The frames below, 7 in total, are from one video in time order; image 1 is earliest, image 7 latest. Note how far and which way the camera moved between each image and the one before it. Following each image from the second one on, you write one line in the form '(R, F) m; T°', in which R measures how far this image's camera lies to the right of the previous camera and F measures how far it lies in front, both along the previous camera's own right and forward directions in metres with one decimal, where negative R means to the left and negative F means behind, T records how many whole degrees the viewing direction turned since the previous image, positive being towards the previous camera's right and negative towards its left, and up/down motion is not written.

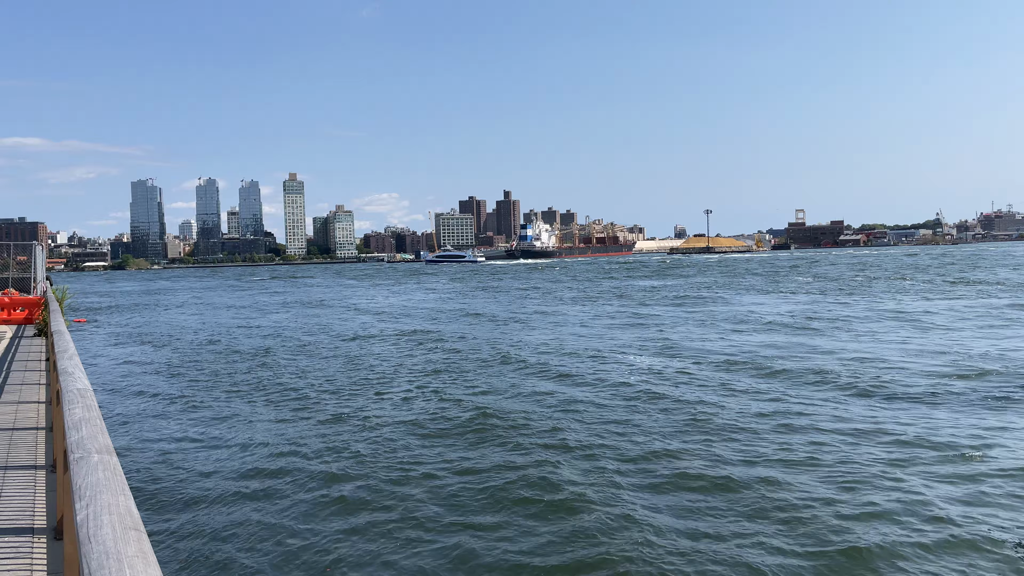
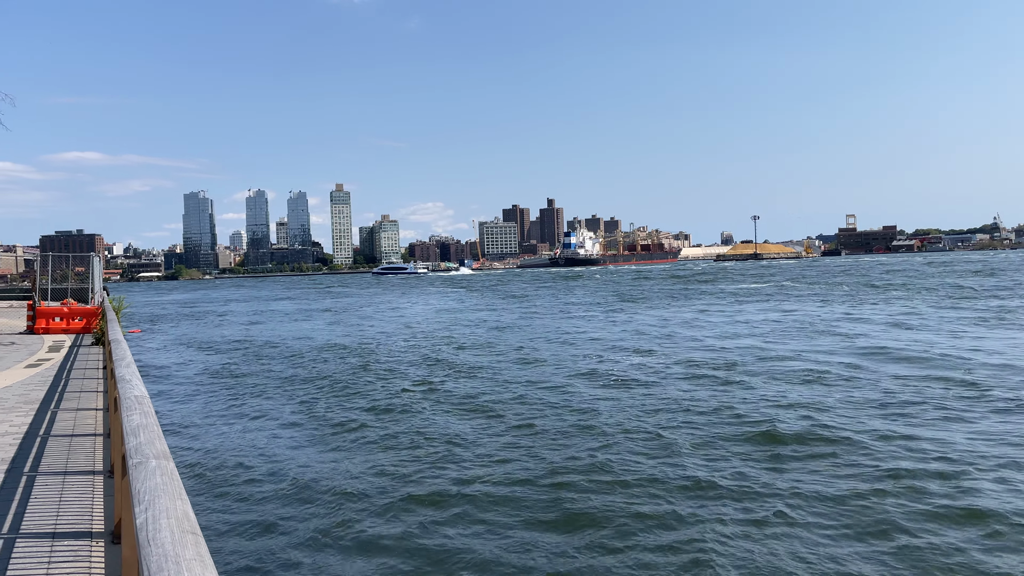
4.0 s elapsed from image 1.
(-0.4, 0.0) m; -2°
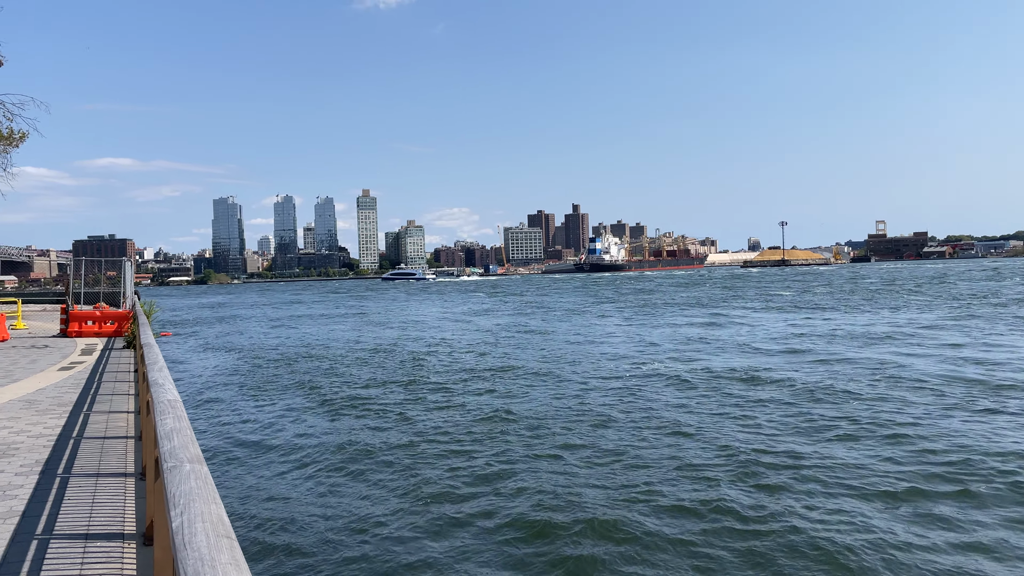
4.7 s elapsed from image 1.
(-0.3, 0.0) m; -1°
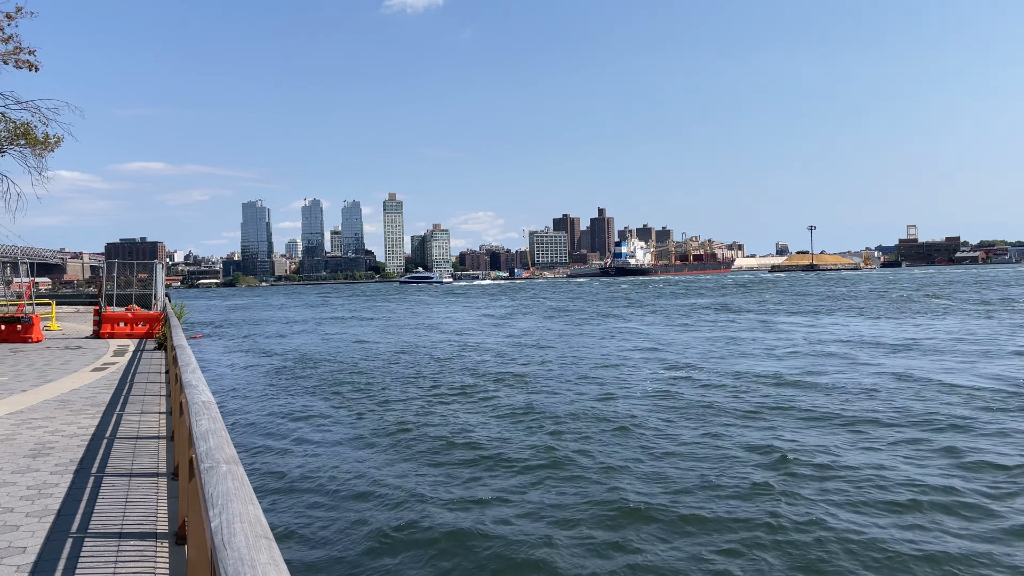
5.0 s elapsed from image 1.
(-0.3, 0.0) m; -1°
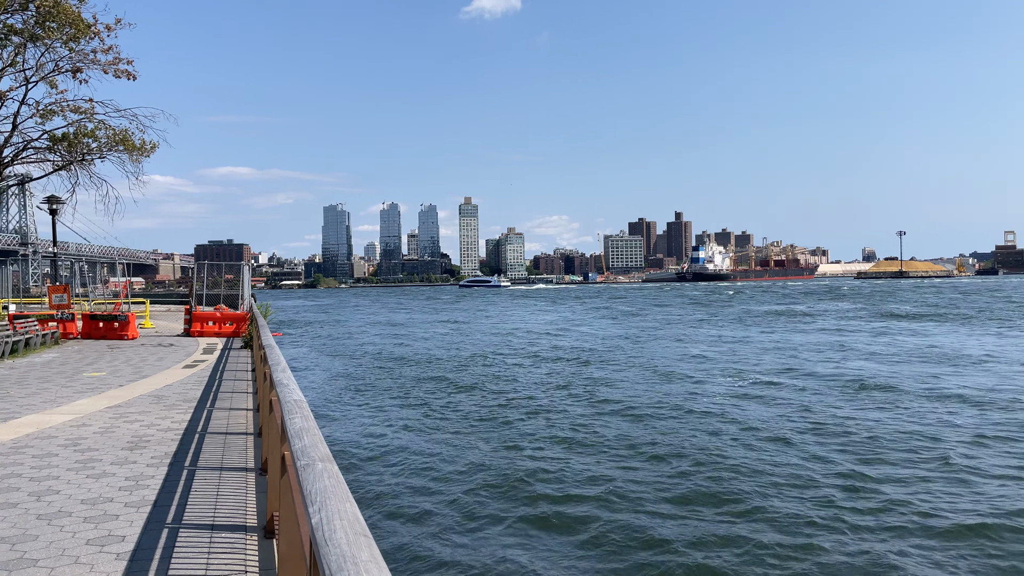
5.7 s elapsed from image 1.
(-0.8, -0.1) m; -4°
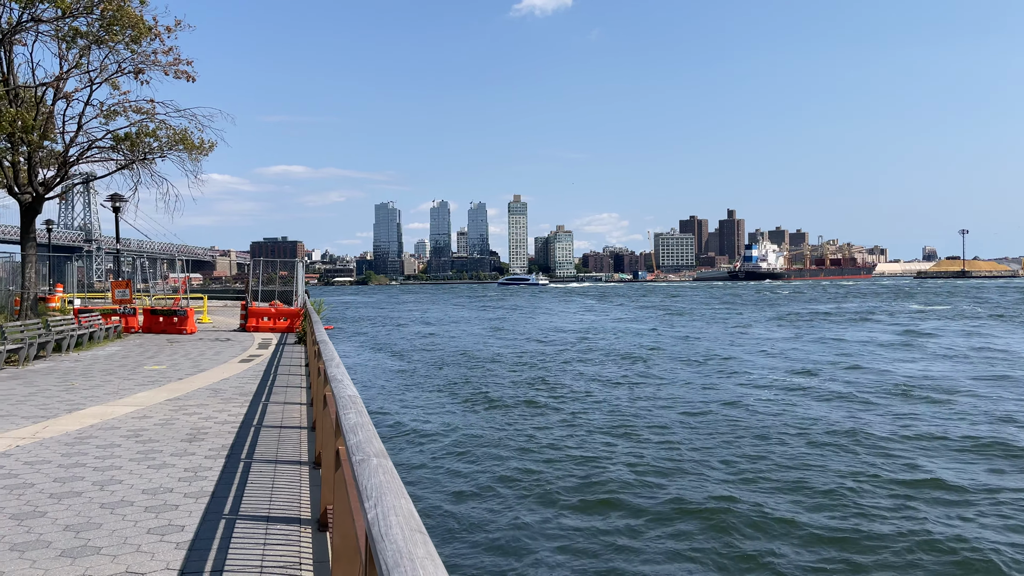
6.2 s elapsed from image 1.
(-0.6, 0.0) m; -2°
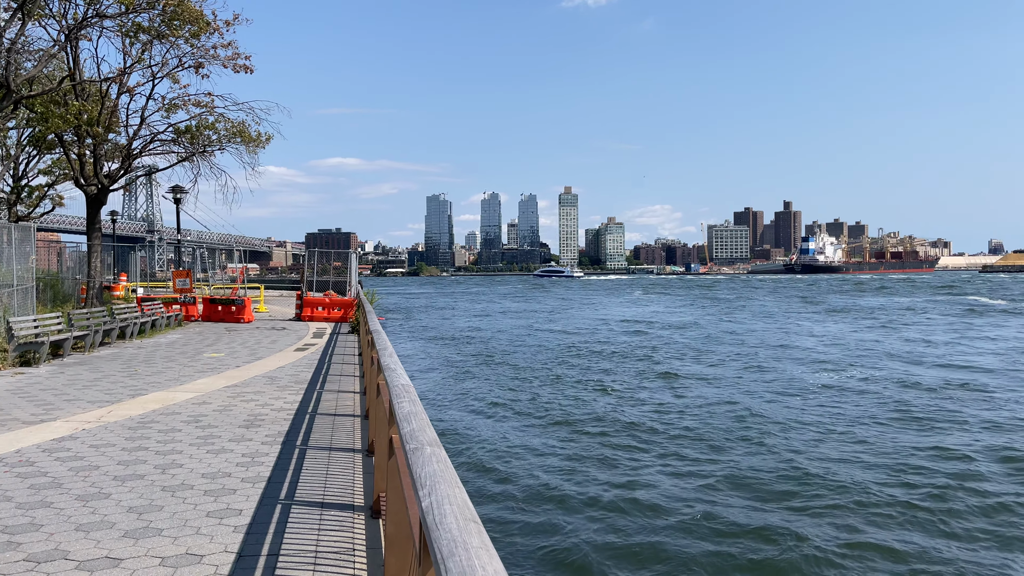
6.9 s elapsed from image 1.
(-0.6, 0.0) m; -2°
